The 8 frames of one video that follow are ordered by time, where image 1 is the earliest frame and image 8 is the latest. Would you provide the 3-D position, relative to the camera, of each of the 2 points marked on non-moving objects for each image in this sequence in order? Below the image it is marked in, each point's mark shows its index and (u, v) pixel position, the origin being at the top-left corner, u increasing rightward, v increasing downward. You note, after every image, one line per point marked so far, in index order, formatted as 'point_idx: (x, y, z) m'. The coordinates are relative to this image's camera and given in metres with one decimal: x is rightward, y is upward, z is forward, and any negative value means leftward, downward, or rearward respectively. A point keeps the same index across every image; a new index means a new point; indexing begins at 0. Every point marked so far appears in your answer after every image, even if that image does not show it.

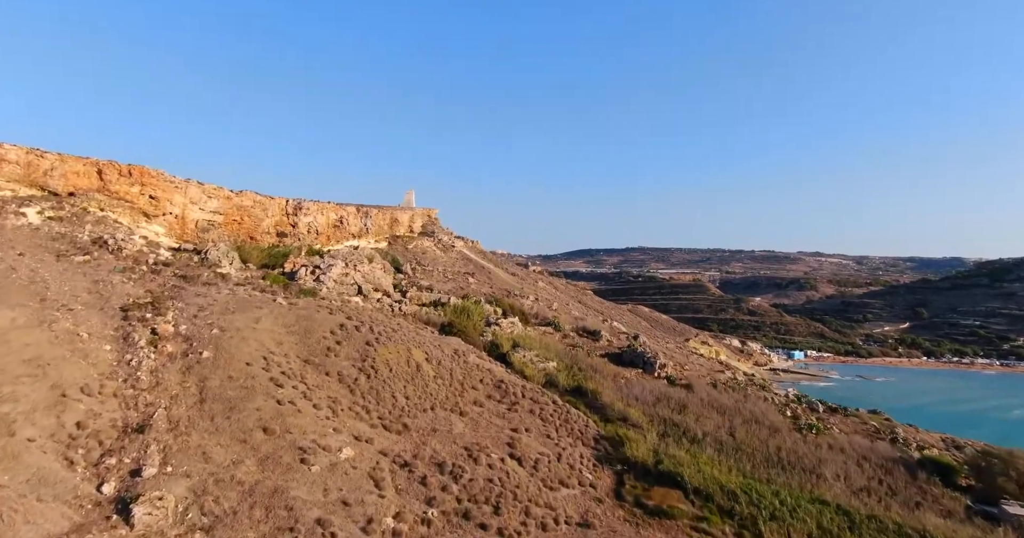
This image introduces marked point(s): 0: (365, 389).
0: (-4.2, -3.5, +16.7) m
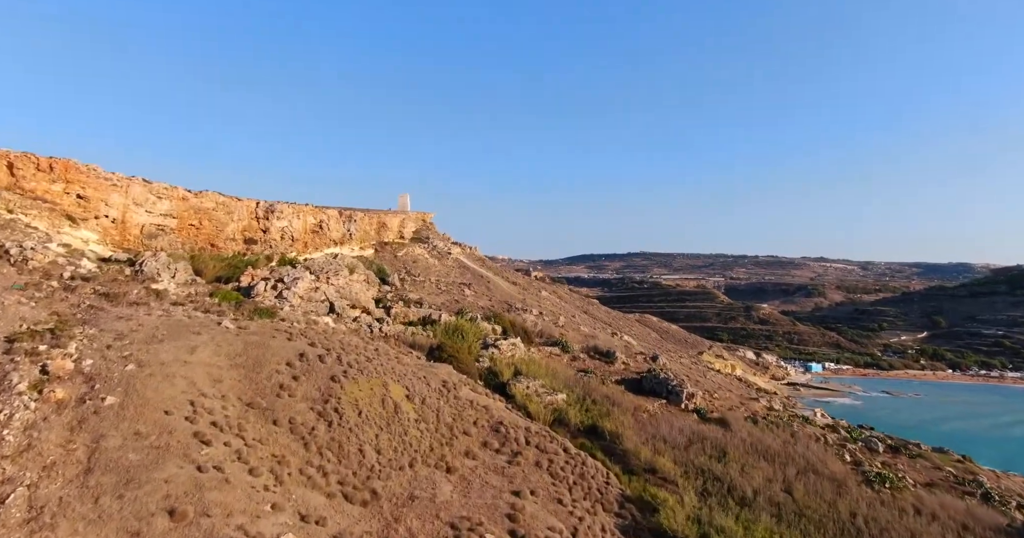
0: (-4.2, -3.9, +12.9) m
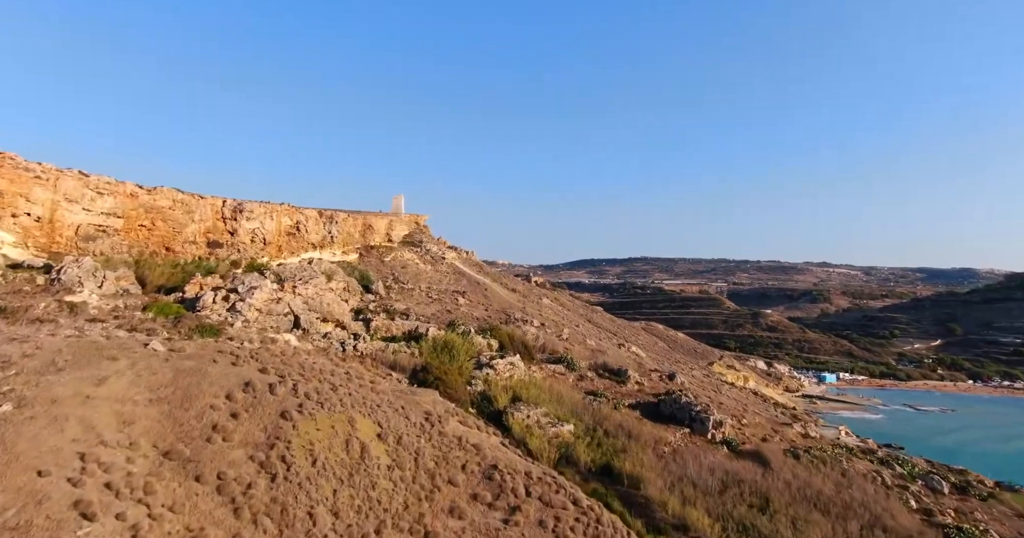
0: (-4.3, -4.0, +9.9) m
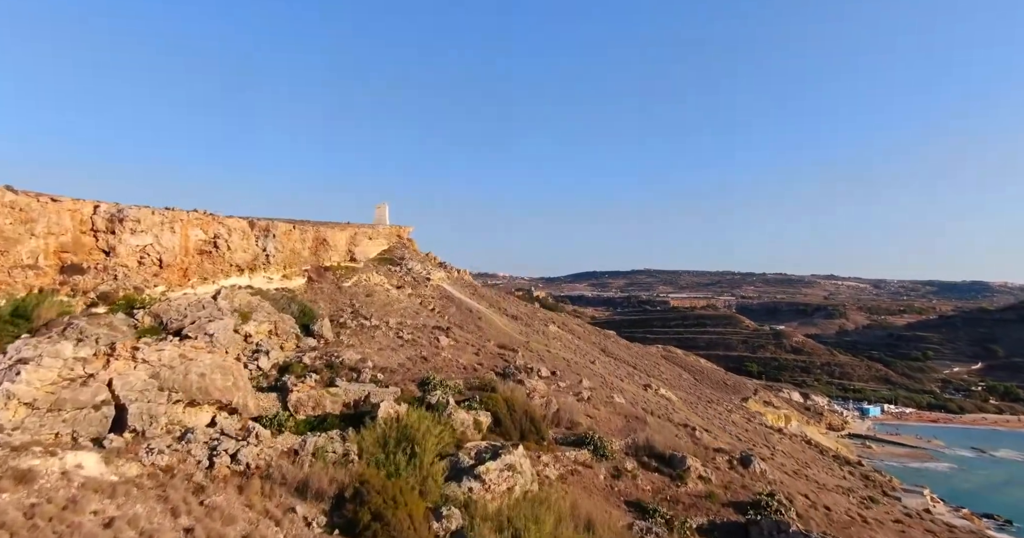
0: (-4.3, -4.7, +2.3) m
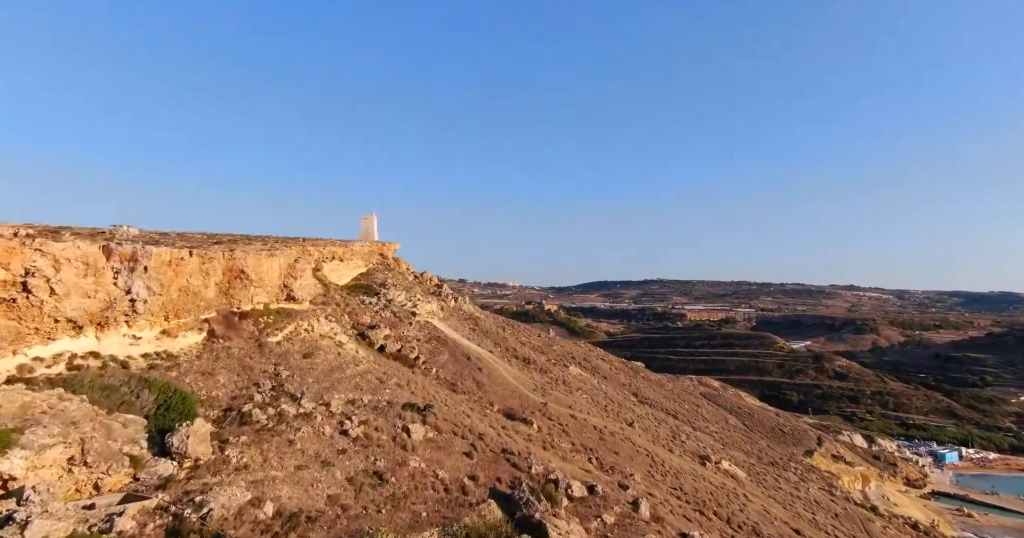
0: (-4.3, -5.7, -5.9) m
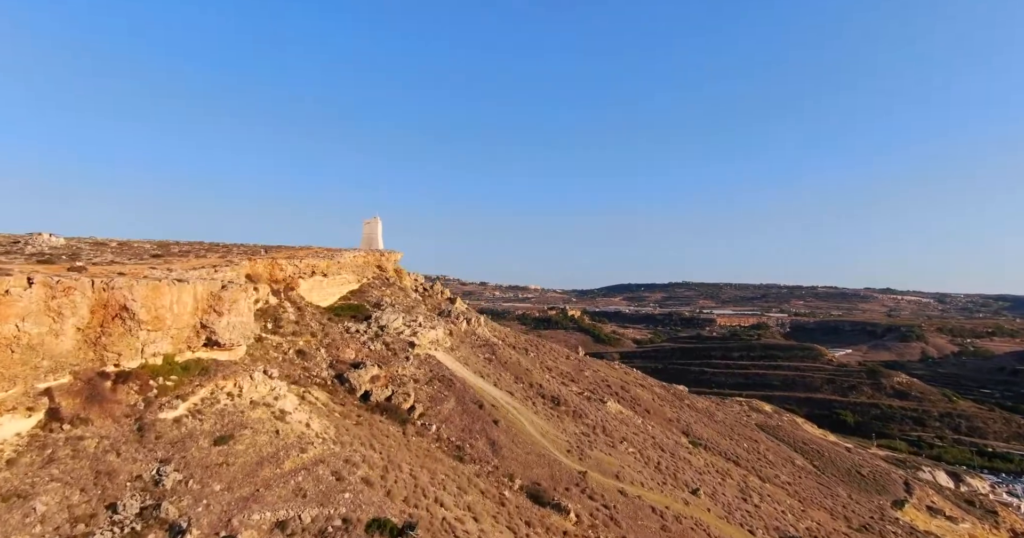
0: (-4.6, -6.2, -11.8) m
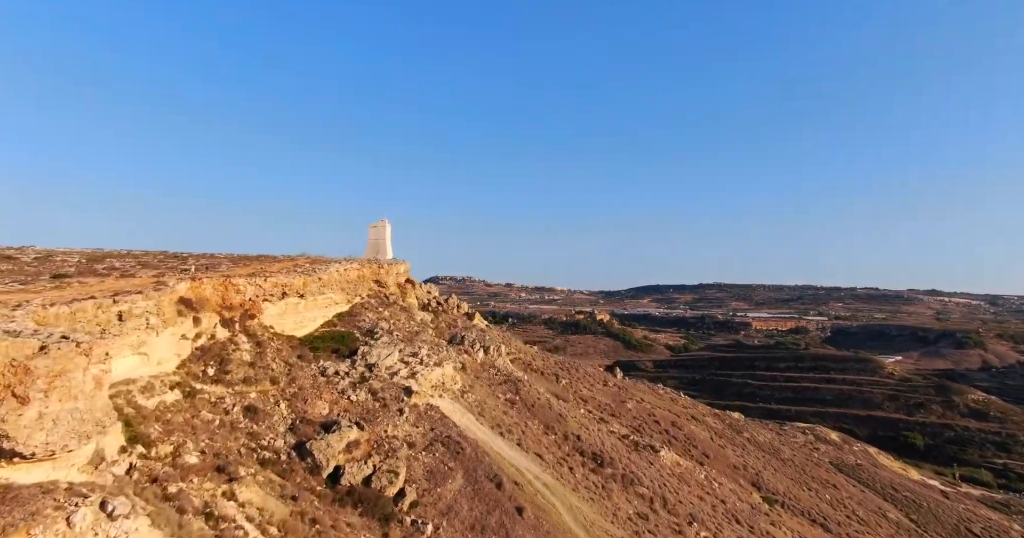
0: (-5.2, -6.7, -17.0) m
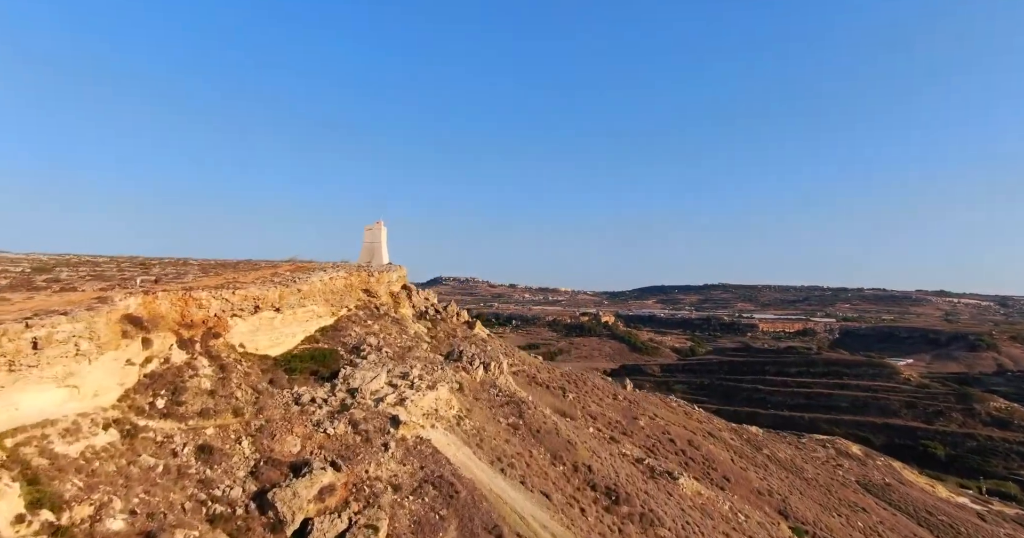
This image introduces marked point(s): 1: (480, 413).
0: (-5.4, -7.0, -19.2) m
1: (-0.9, -4.1, +17.0) m
